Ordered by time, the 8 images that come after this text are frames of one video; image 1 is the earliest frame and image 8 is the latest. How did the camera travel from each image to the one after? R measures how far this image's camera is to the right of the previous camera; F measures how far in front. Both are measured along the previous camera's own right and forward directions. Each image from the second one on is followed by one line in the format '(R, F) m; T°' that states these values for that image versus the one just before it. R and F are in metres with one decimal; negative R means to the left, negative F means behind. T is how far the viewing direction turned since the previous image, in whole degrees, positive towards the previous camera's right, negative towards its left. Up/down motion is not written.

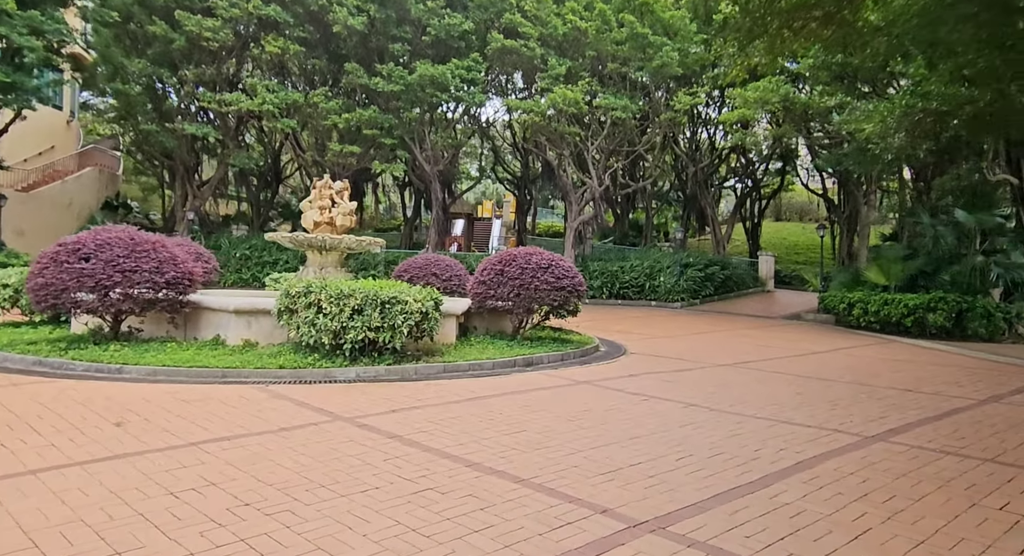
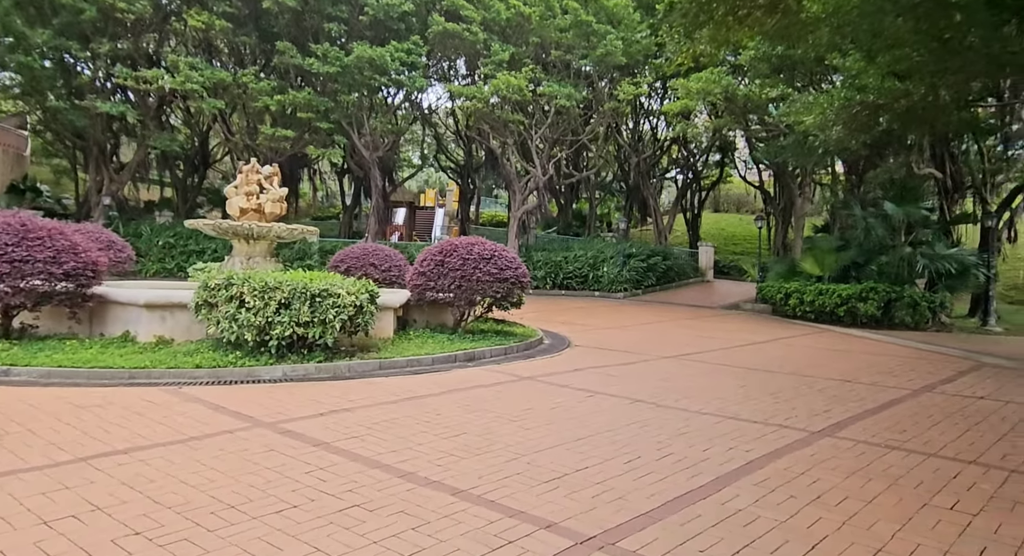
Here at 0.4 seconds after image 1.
(0.0, +0.3) m; +4°
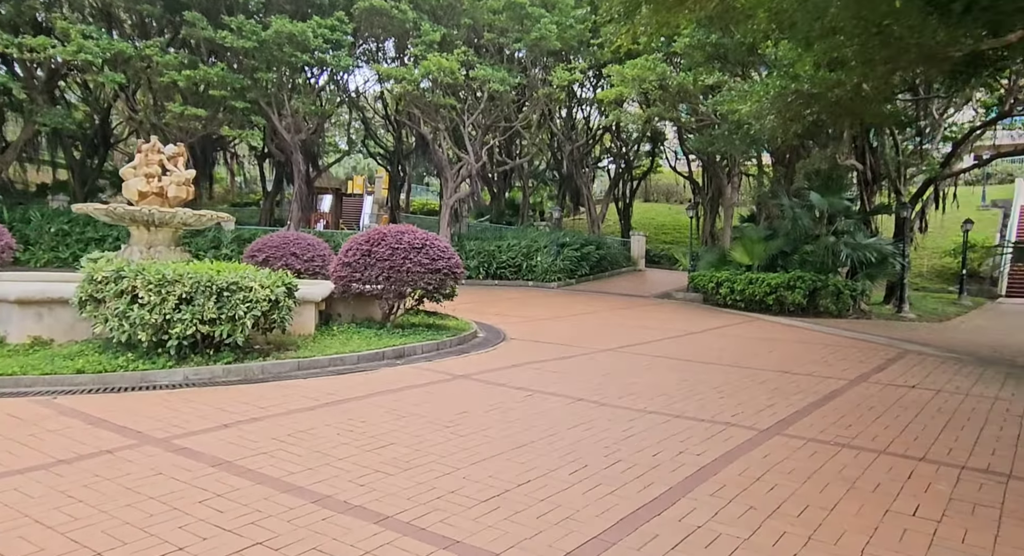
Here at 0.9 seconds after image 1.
(0.0, +0.5) m; +5°
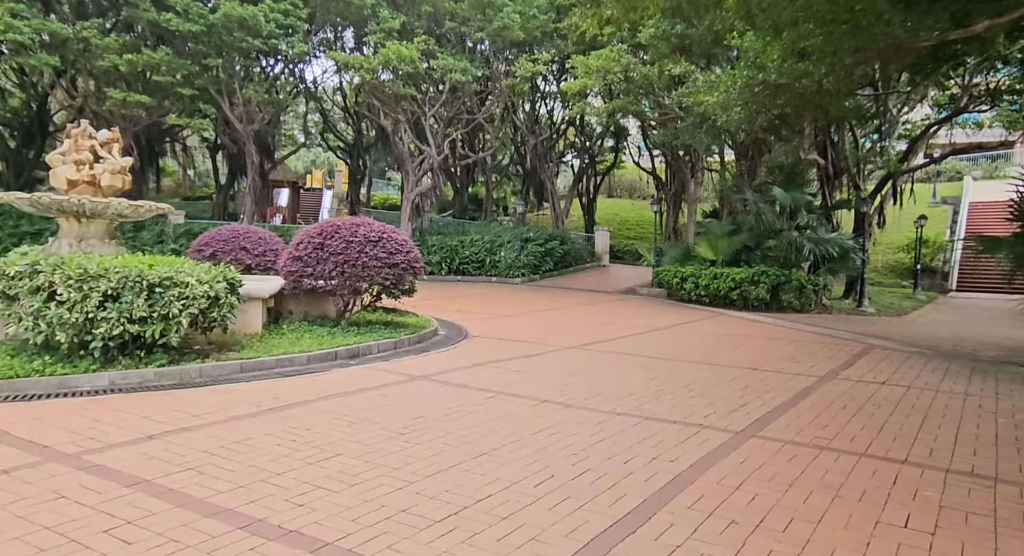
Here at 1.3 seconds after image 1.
(0.0, +0.4) m; +3°
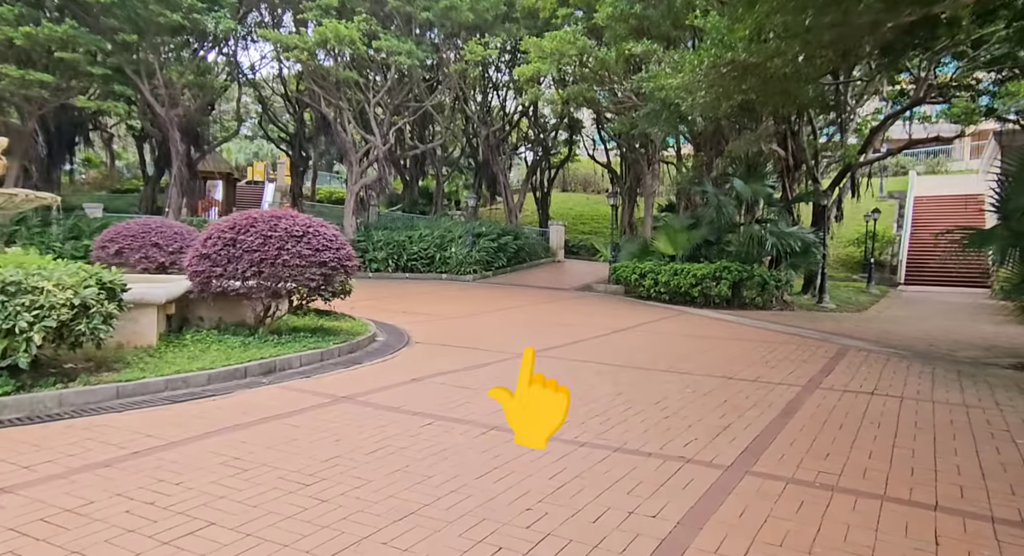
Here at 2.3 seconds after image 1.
(+0.1, +1.0) m; +3°
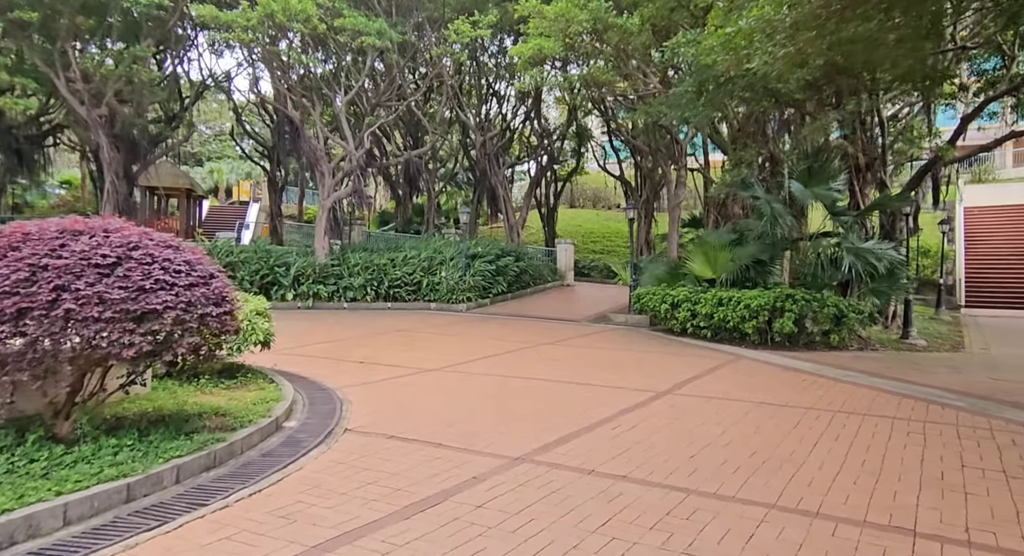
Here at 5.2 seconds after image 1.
(+0.2, +3.5) m; -1°
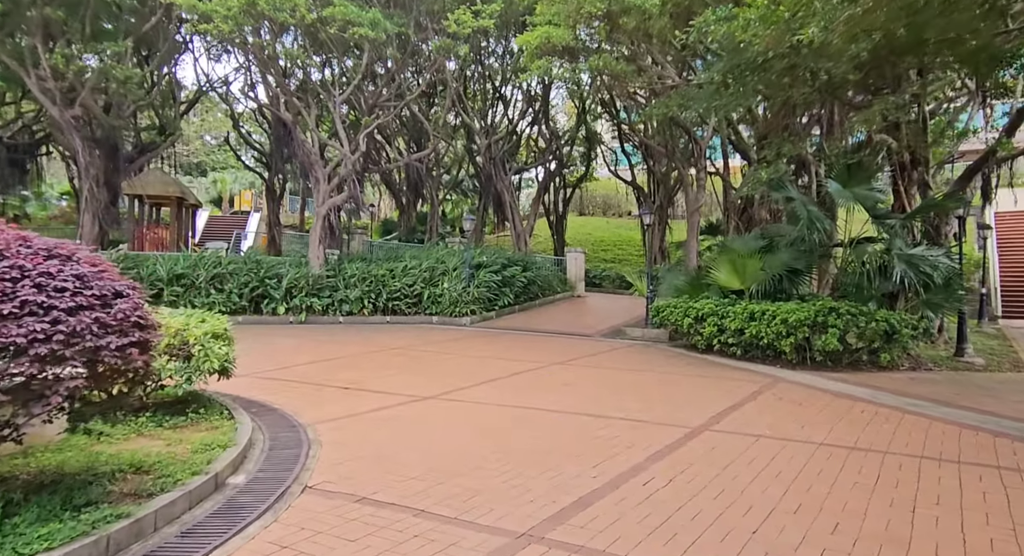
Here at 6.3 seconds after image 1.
(0.0, +1.3) m; -1°
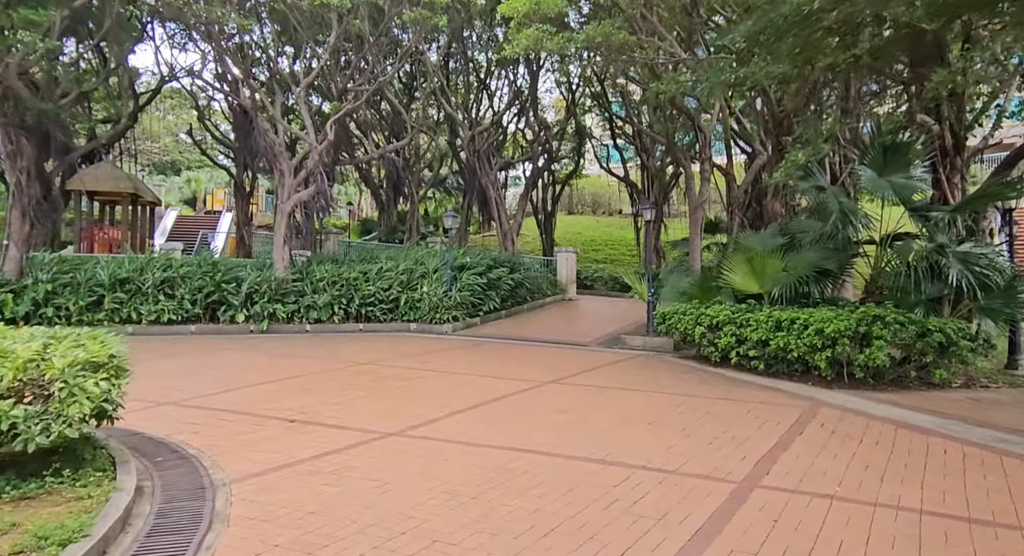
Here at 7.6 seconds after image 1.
(0.0, +1.7) m; +1°
